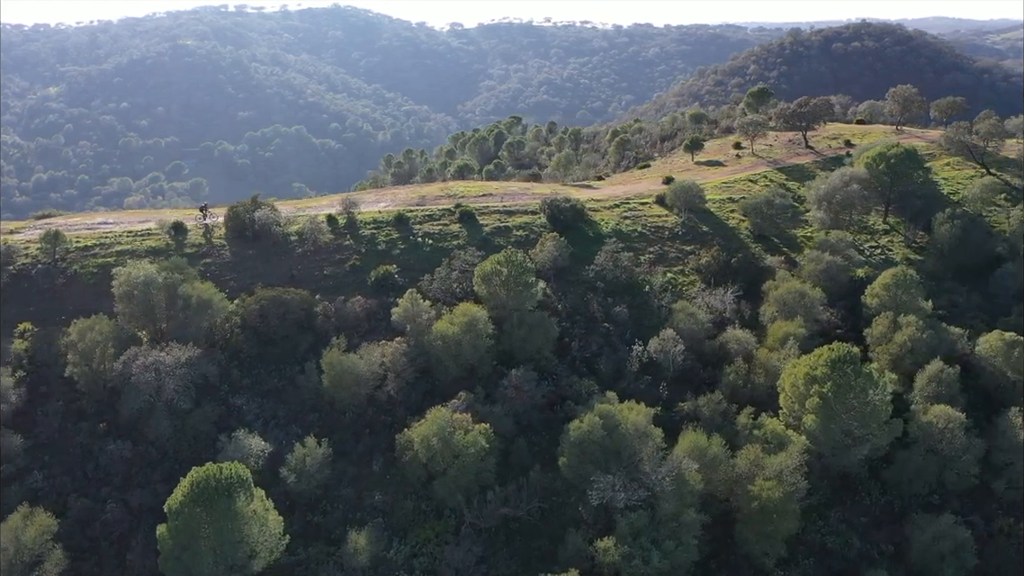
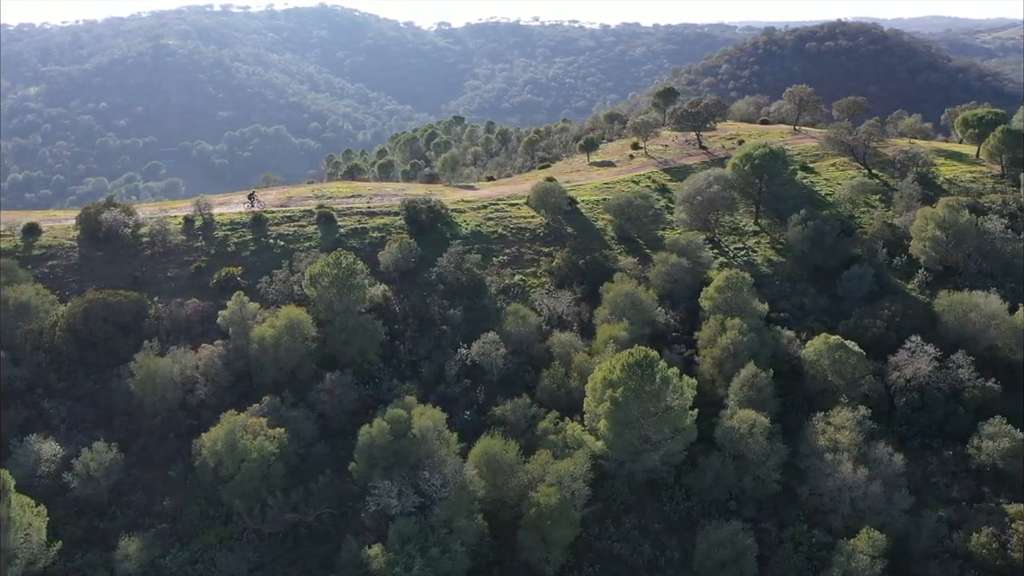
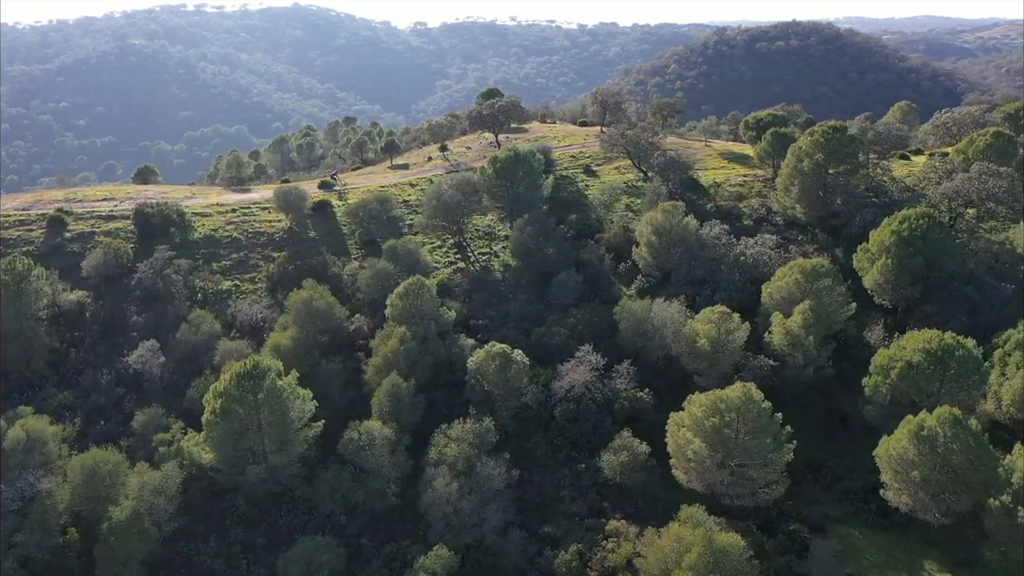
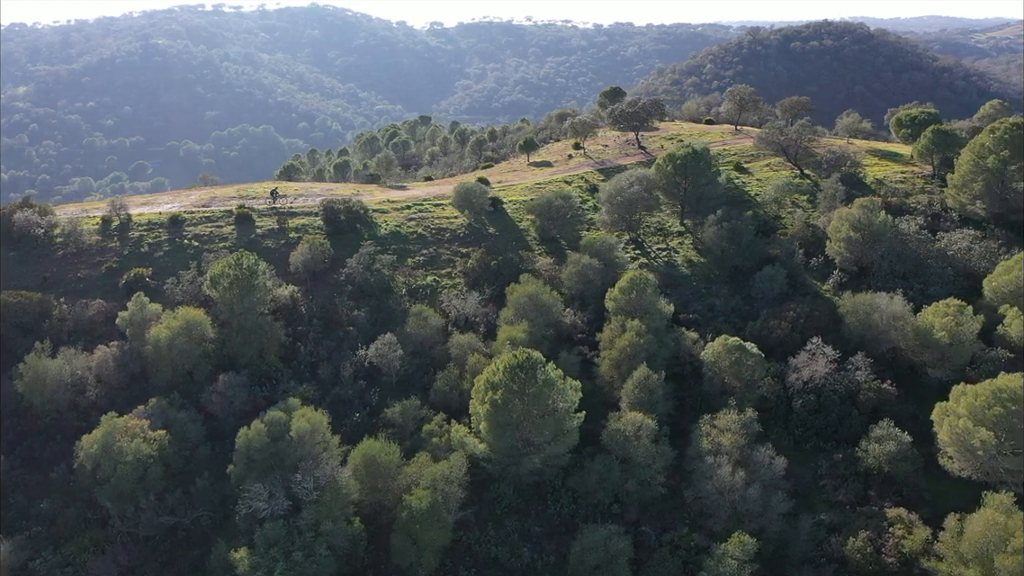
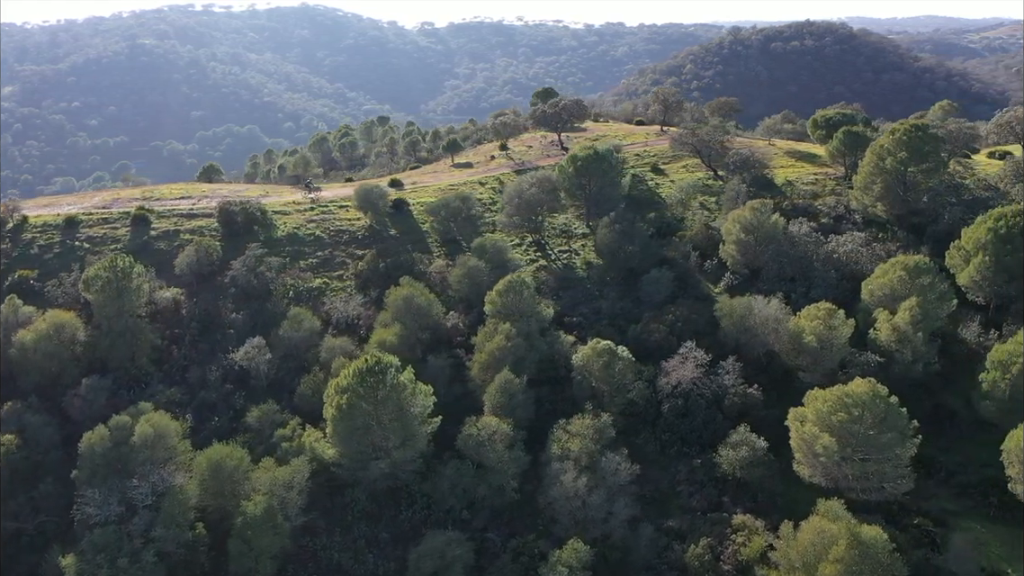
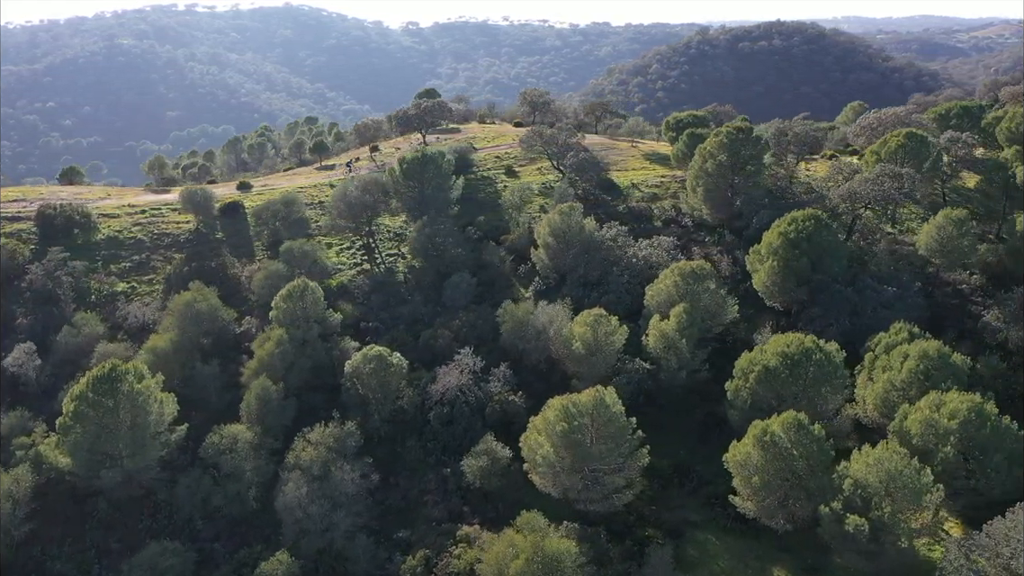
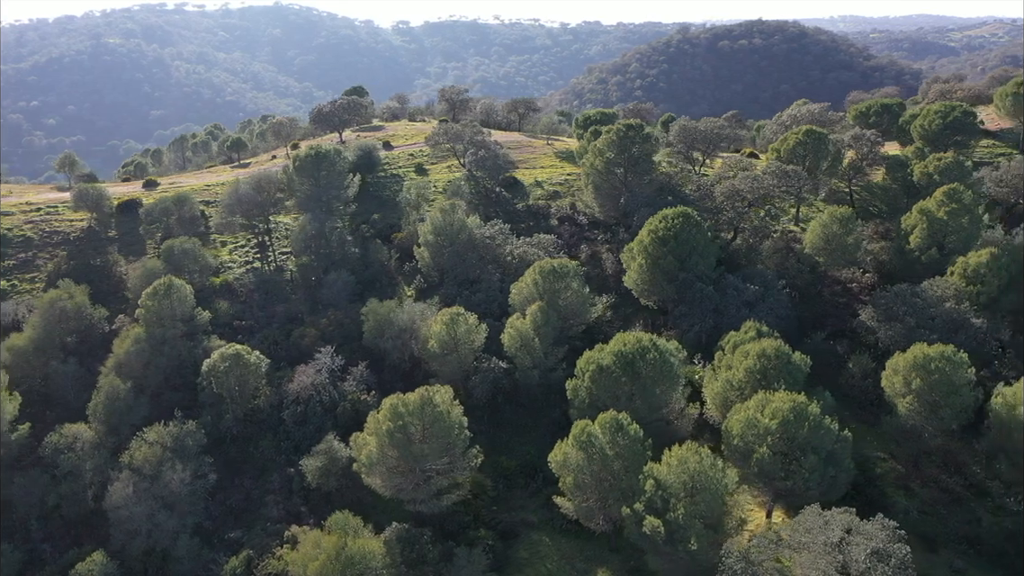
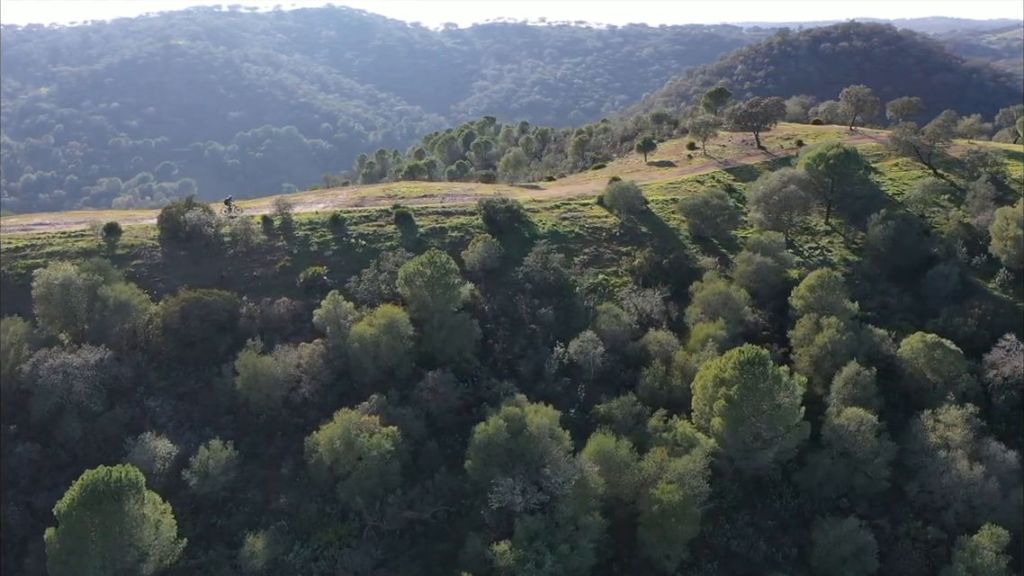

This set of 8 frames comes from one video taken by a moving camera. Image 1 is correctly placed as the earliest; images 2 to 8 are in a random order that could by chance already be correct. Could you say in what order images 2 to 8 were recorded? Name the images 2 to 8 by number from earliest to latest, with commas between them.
8, 2, 4, 5, 3, 6, 7
